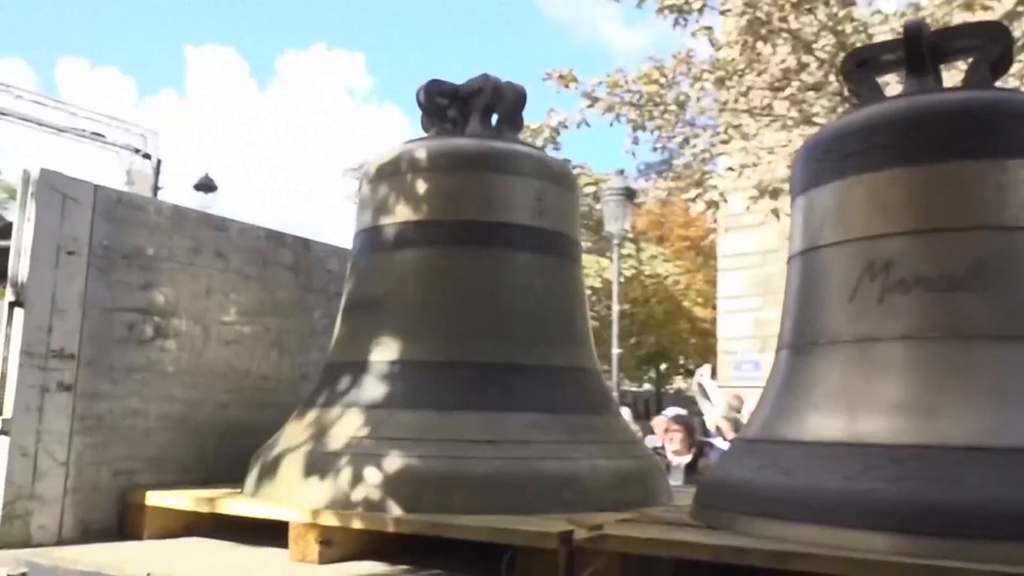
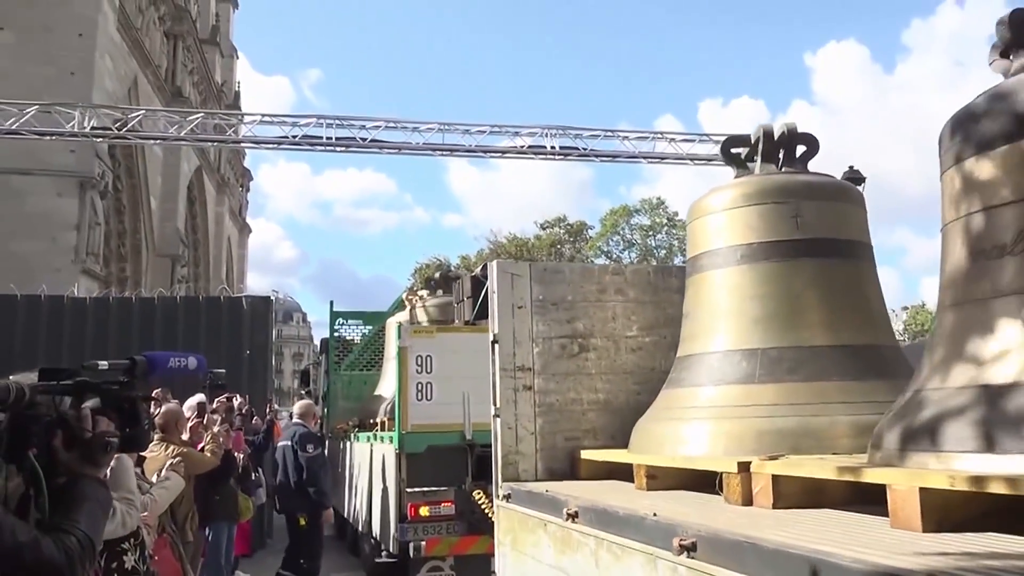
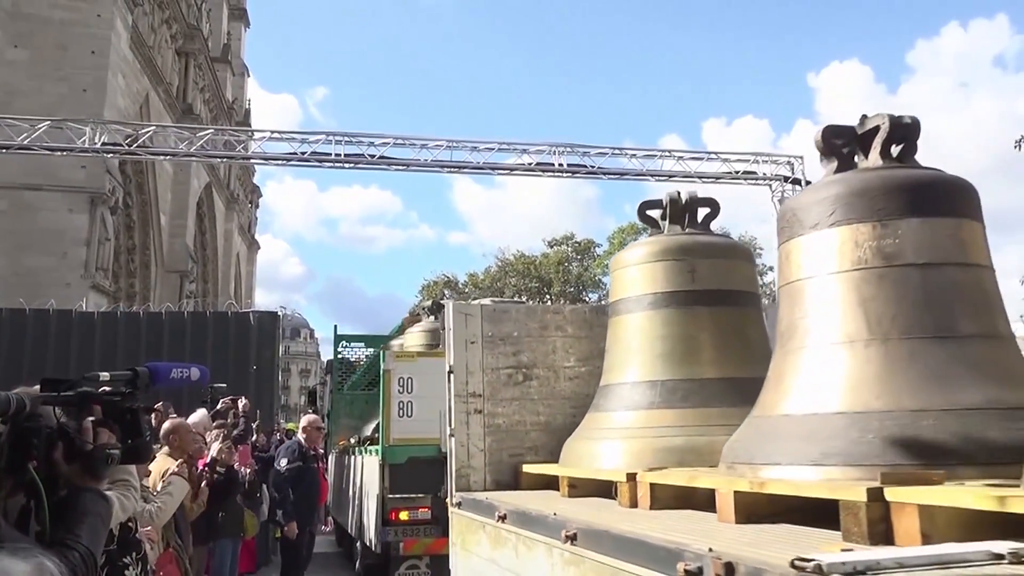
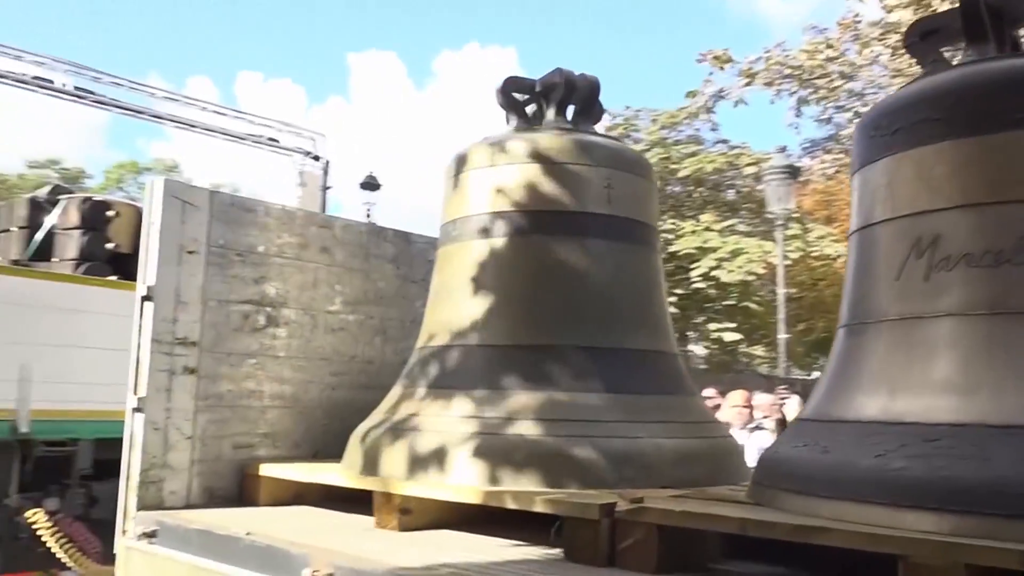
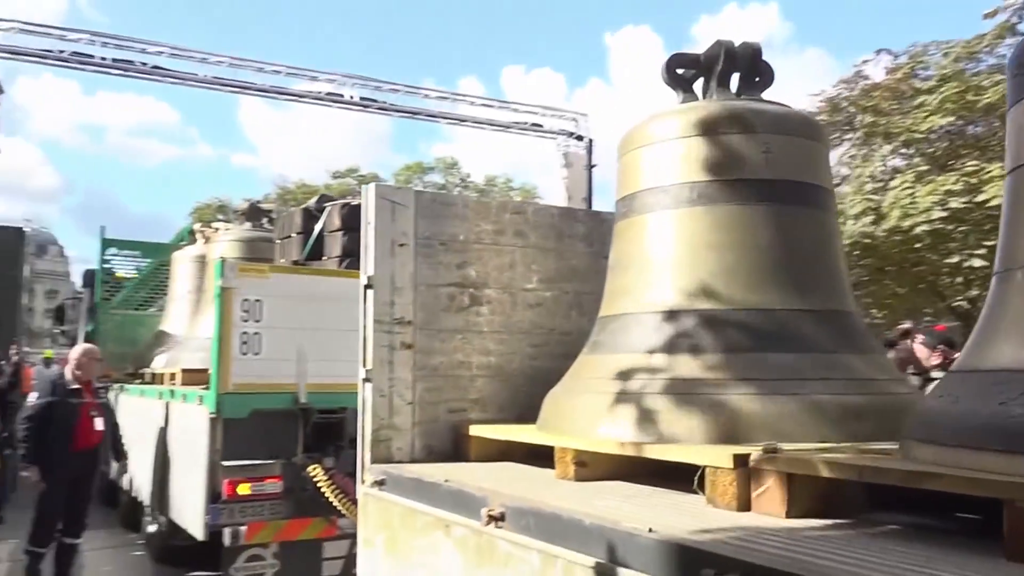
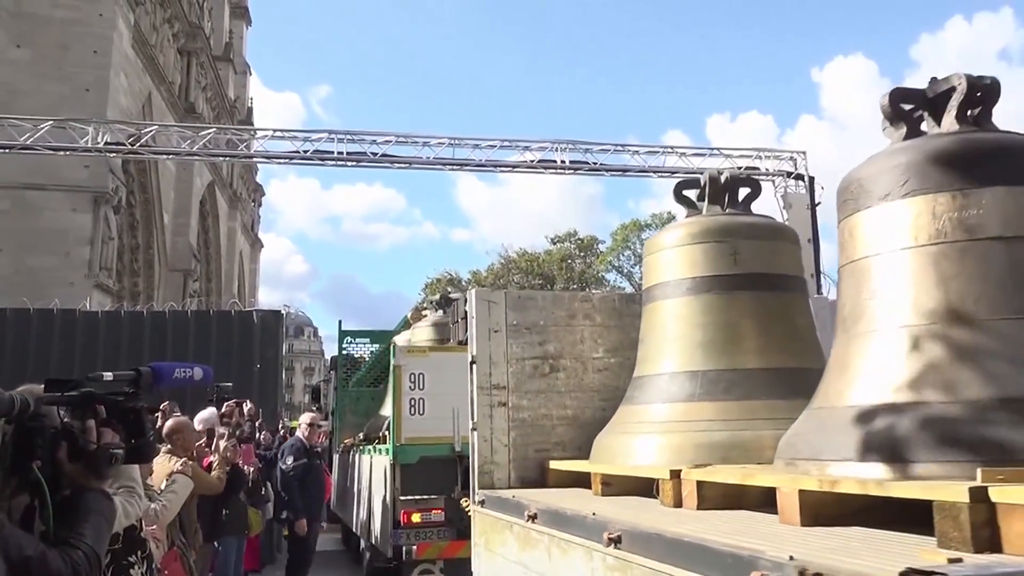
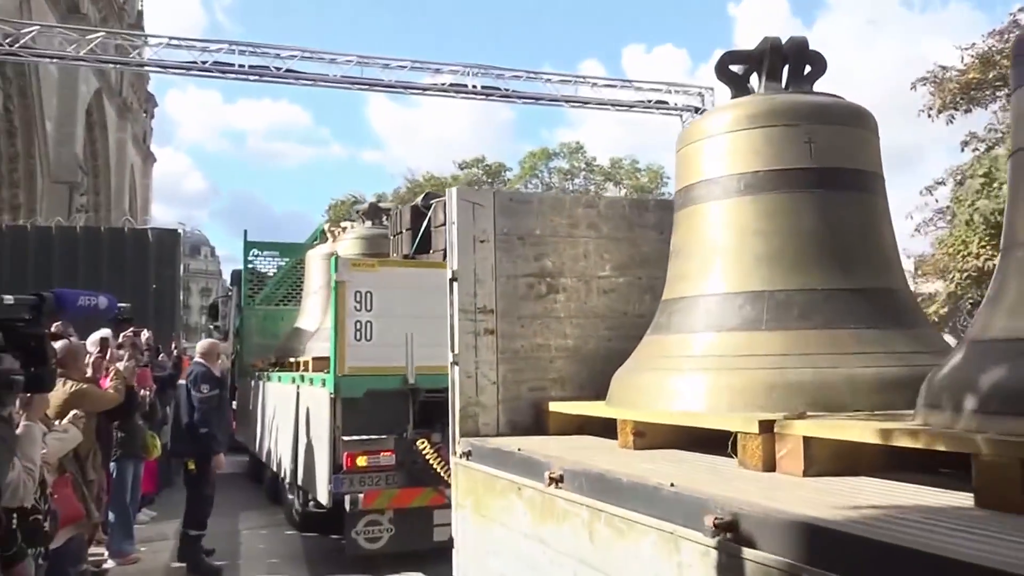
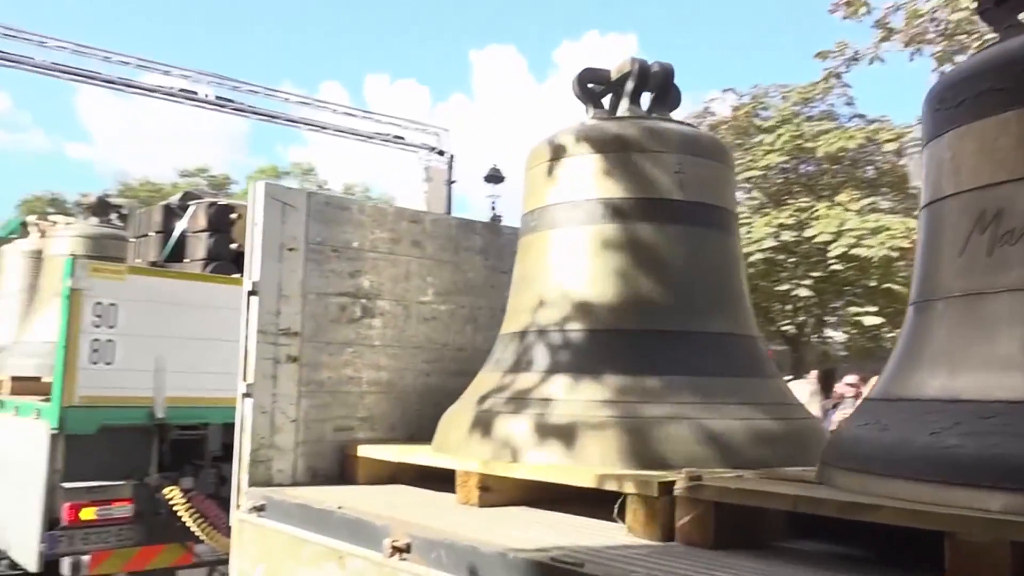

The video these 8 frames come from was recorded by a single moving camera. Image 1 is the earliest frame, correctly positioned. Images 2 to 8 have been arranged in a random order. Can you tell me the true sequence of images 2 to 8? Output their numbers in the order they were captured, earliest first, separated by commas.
4, 8, 5, 7, 2, 6, 3
